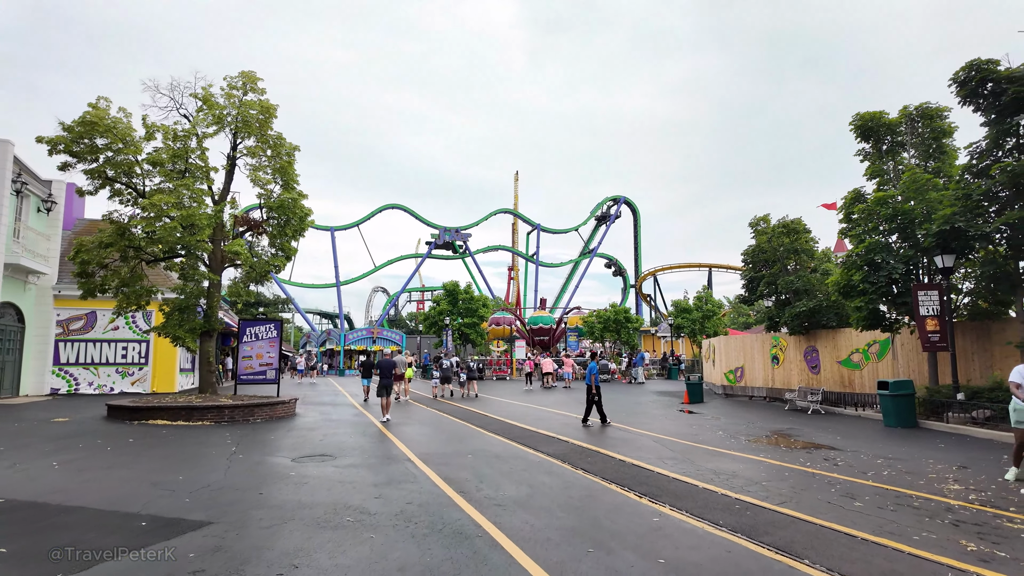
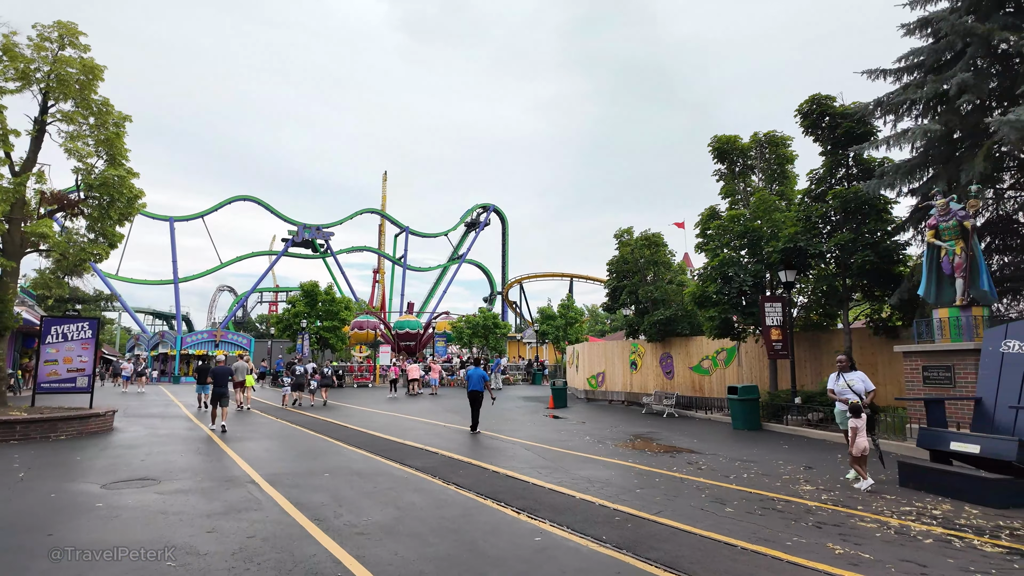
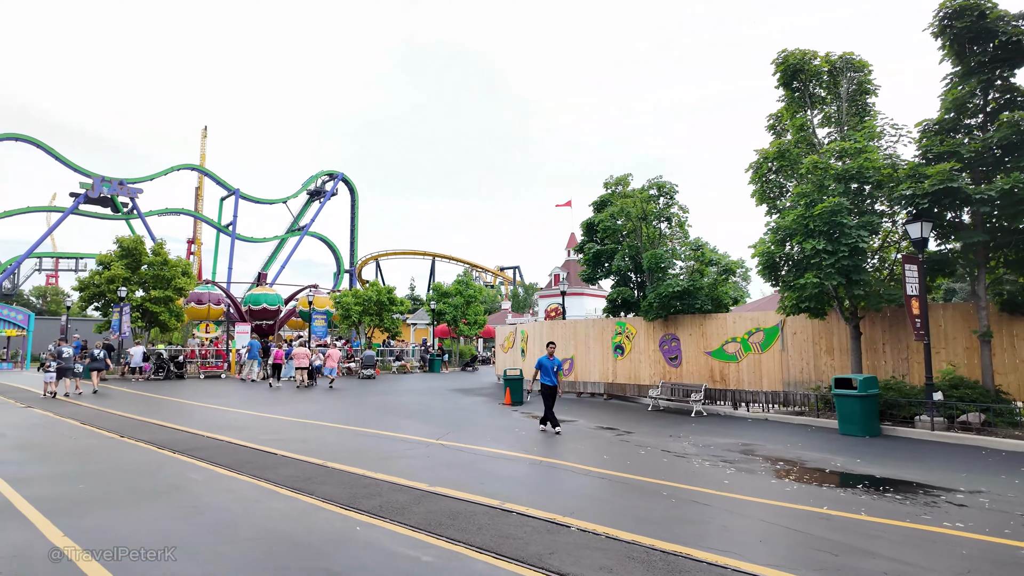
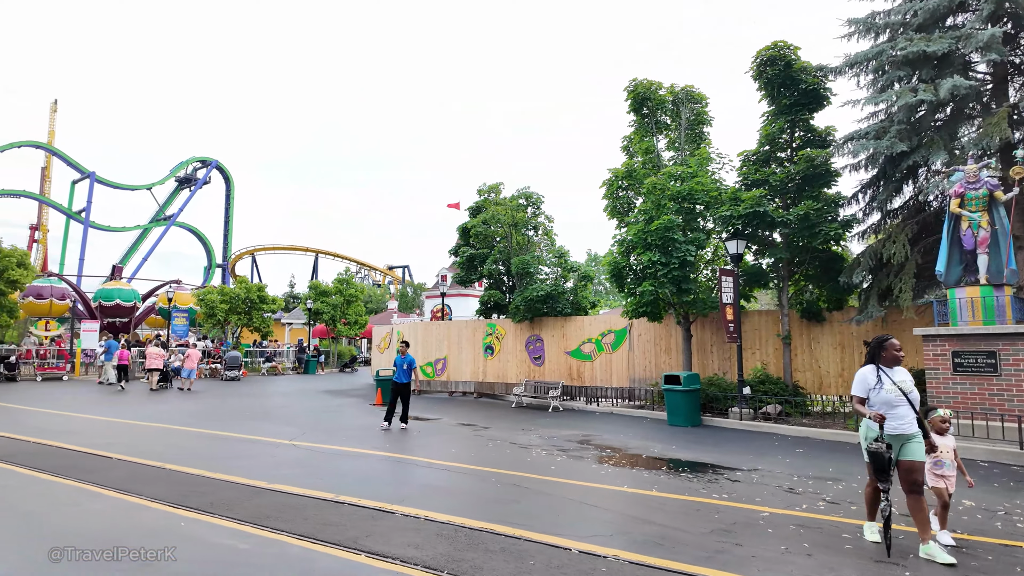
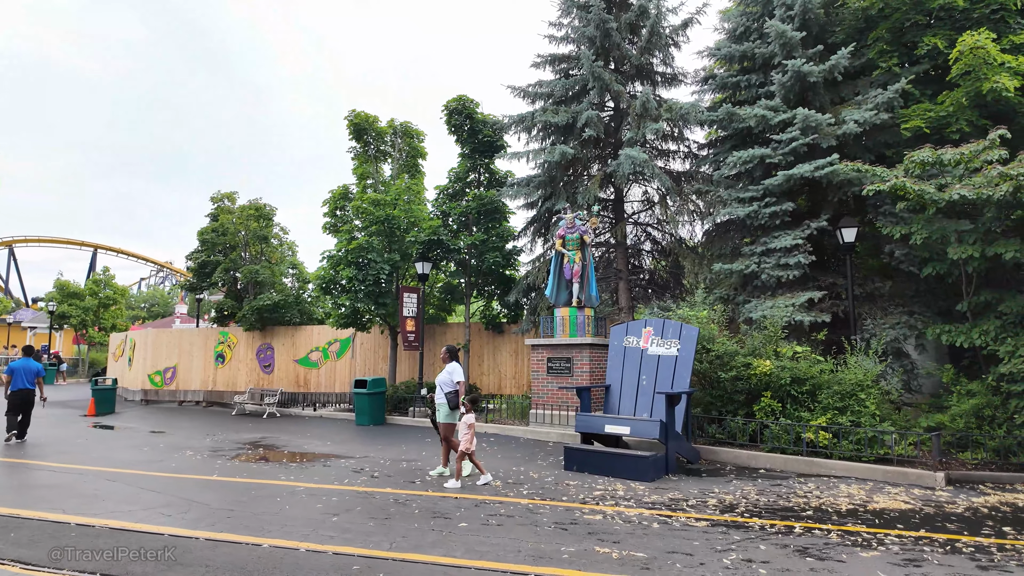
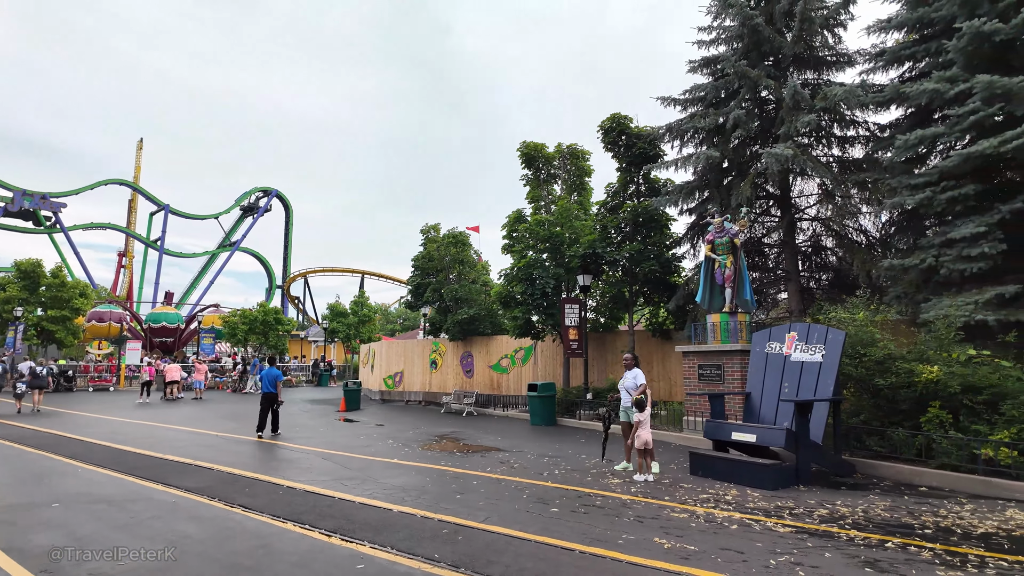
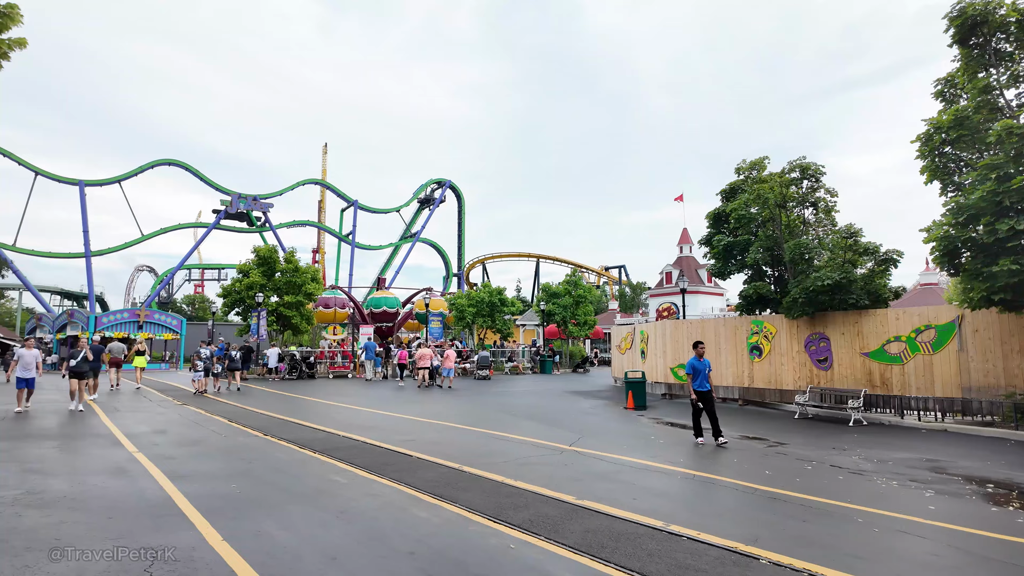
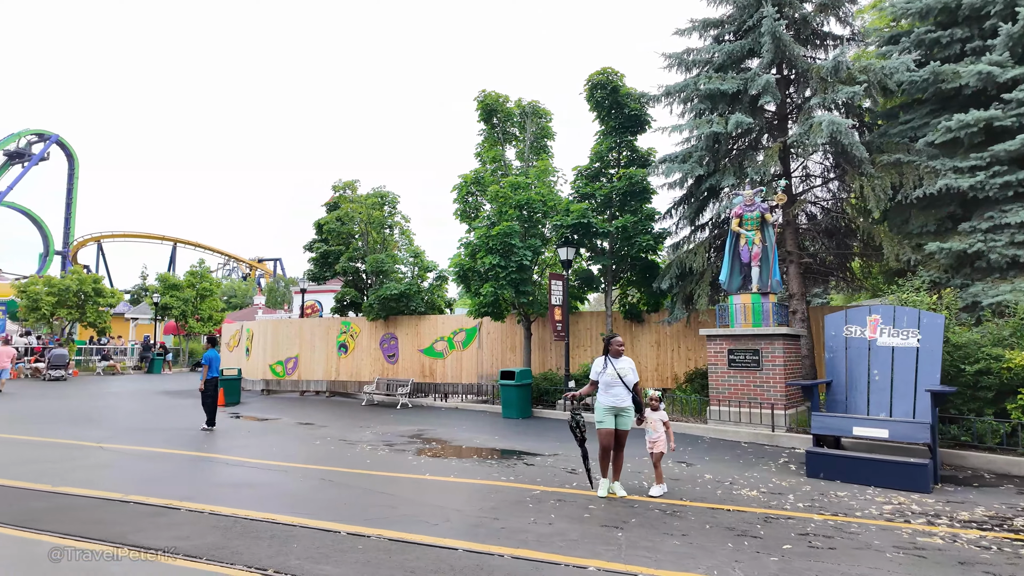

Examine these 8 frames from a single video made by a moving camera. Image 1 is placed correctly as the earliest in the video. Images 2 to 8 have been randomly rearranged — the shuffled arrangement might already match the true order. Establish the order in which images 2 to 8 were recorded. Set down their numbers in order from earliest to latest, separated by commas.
2, 6, 5, 8, 4, 3, 7
